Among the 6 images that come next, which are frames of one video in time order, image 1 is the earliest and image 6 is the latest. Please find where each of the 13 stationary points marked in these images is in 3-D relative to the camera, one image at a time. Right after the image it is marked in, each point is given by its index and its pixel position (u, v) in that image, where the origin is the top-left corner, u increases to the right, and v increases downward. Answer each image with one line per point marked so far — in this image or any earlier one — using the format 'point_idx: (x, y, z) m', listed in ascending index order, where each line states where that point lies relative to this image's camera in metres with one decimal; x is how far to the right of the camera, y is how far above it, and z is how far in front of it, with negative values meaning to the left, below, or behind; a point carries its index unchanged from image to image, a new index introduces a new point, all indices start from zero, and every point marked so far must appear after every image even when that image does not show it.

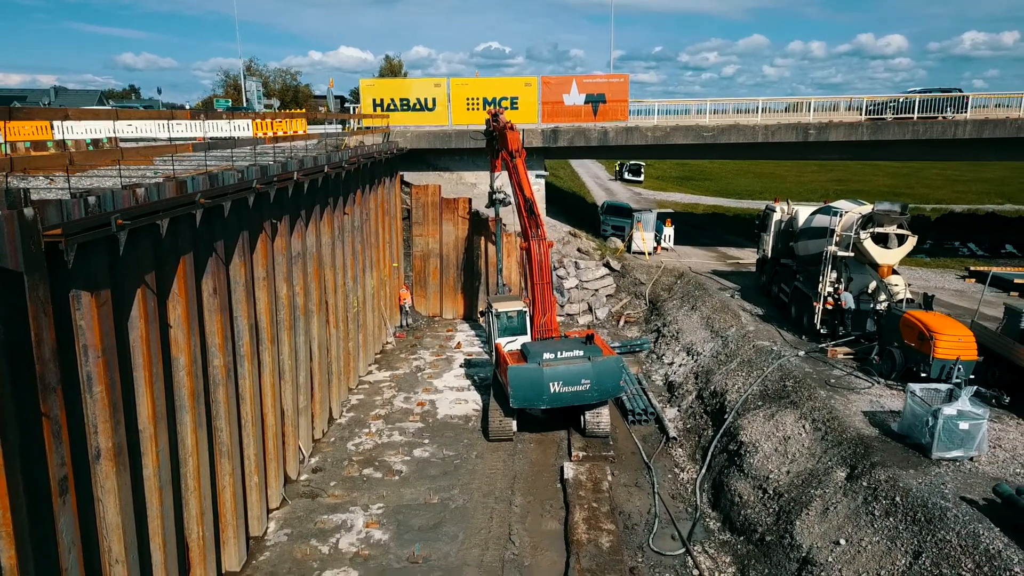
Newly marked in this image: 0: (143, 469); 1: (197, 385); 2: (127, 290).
0: (-3.6, -1.8, +7.9) m
1: (-3.5, -1.1, +9.0) m
2: (-3.6, 0.0, +7.5) m
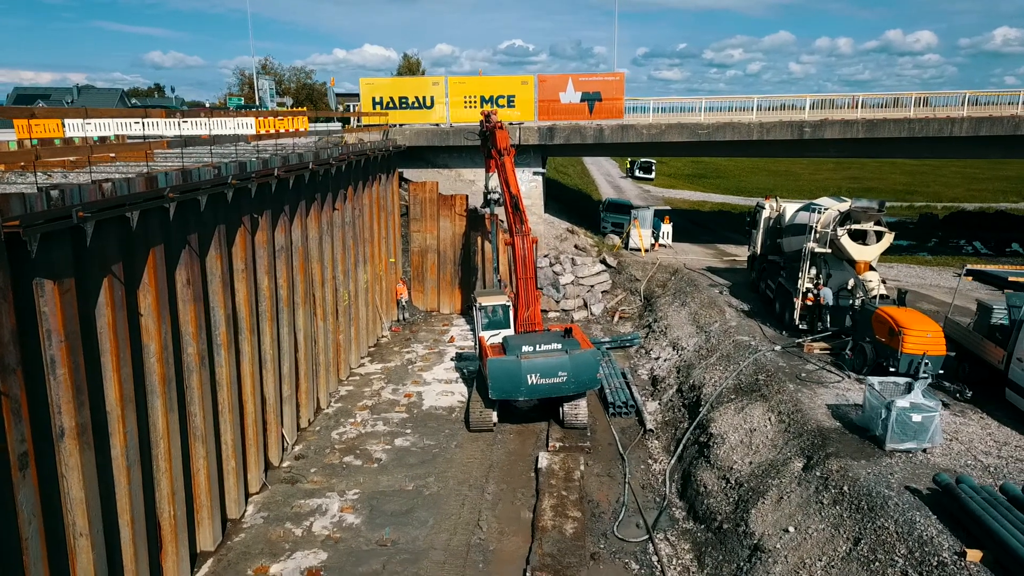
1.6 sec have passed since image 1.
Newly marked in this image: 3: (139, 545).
0: (-4.1, -1.7, +8.4) m
1: (-4.0, -1.0, +9.5) m
2: (-4.1, +0.1, +8.0) m
3: (-4.0, -2.8, +8.8) m
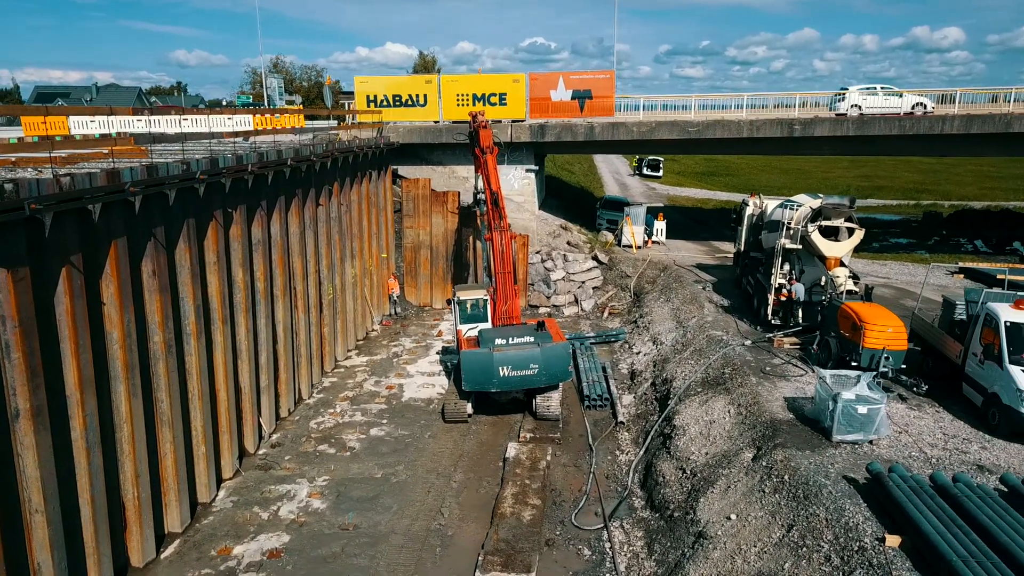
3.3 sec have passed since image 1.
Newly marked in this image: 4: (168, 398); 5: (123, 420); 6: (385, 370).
0: (-4.8, -1.6, +8.8) m
1: (-4.7, -0.9, +9.9) m
2: (-4.8, +0.2, +8.4) m
3: (-4.7, -2.7, +9.2) m
4: (-4.6, -1.5, +10.7) m
5: (-4.7, -1.6, +9.7) m
6: (-2.9, -1.9, +18.4) m
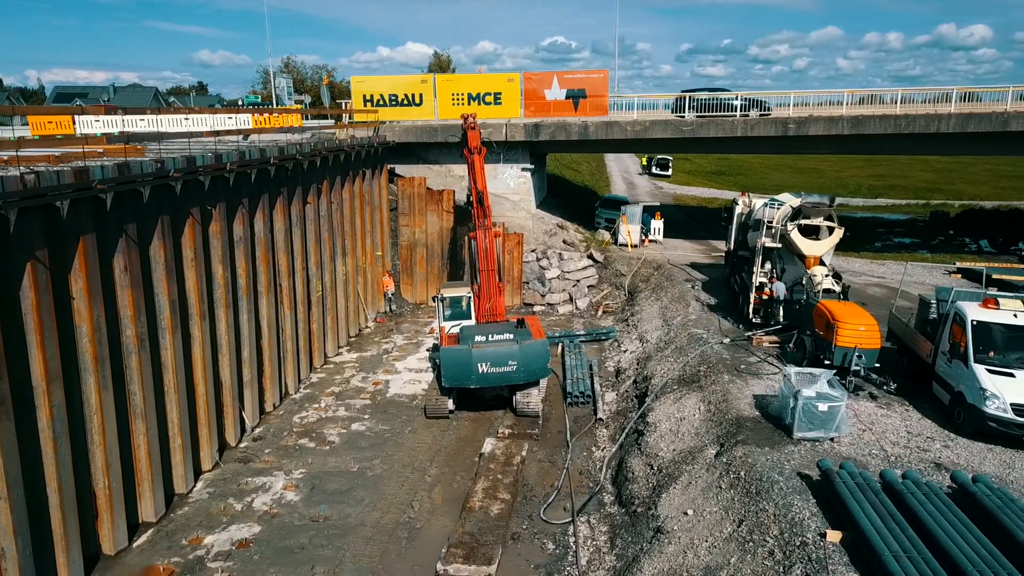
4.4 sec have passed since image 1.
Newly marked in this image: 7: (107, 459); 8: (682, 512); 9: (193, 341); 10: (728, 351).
0: (-5.3, -1.5, +9.1) m
1: (-5.2, -0.8, +10.2) m
2: (-5.3, +0.3, +8.7) m
3: (-5.2, -2.6, +9.5) m
4: (-5.1, -1.4, +11.0) m
5: (-5.2, -1.5, +10.0) m
6: (-3.2, -1.8, +18.6) m
7: (-5.1, -2.2, +10.2) m
8: (+2.1, -2.8, +10.1) m
9: (-5.0, -0.8, +12.6) m
10: (+4.0, -1.2, +14.8) m
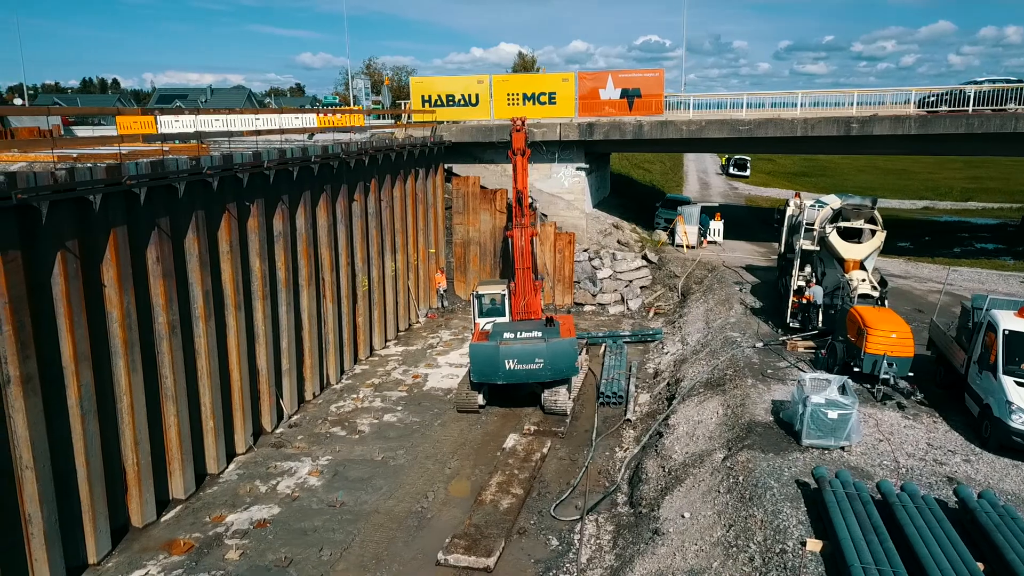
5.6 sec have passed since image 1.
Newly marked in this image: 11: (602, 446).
0: (-5.4, -1.3, +9.8) m
1: (-5.1, -0.7, +10.9) m
2: (-5.4, +0.4, +9.4) m
3: (-5.3, -2.5, +10.2) m
4: (-4.9, -1.3, +11.7) m
5: (-5.2, -1.4, +10.7) m
6: (-2.3, -1.7, +19.1) m
7: (-5.1, -2.0, +10.9) m
8: (+2.1, -2.8, +10.1) m
9: (-4.7, -0.7, +13.3) m
10: (+4.5, -1.2, +14.5) m
11: (+1.6, -2.8, +14.4) m
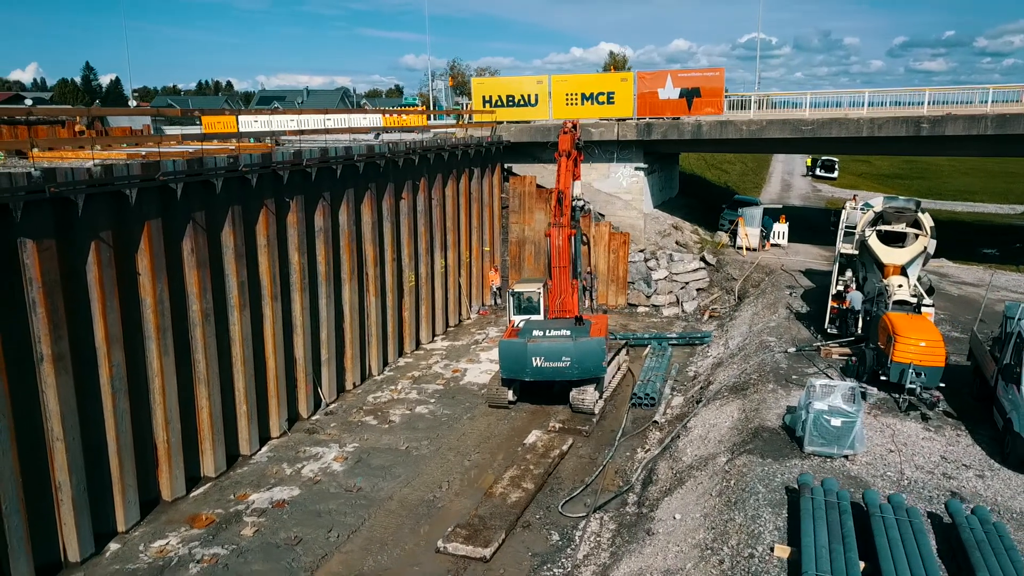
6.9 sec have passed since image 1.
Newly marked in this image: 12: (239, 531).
0: (-5.5, -1.2, +10.6) m
1: (-5.0, -0.5, +11.6) m
2: (-5.5, +0.6, +10.2) m
3: (-5.3, -2.3, +11.0) m
4: (-4.8, -1.1, +12.4) m
5: (-5.1, -1.2, +11.5) m
6: (-1.3, -1.6, +19.5) m
7: (-5.0, -1.9, +11.7) m
8: (+2.0, -2.8, +10.0) m
9: (-4.3, -0.5, +14.0) m
10: (+4.9, -1.3, +14.1) m
11: (+2.0, -2.8, +14.4) m
12: (-3.8, -3.4, +11.3) m
